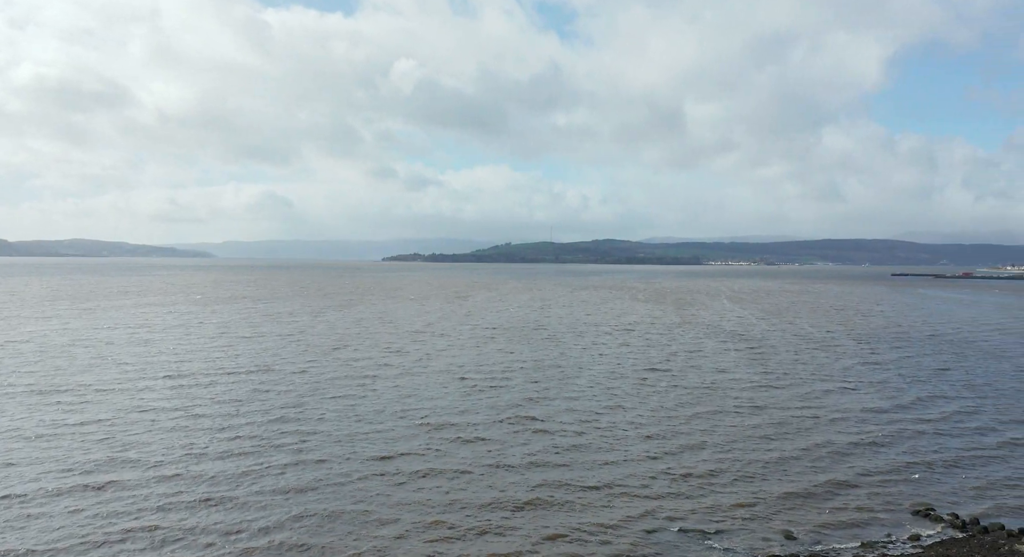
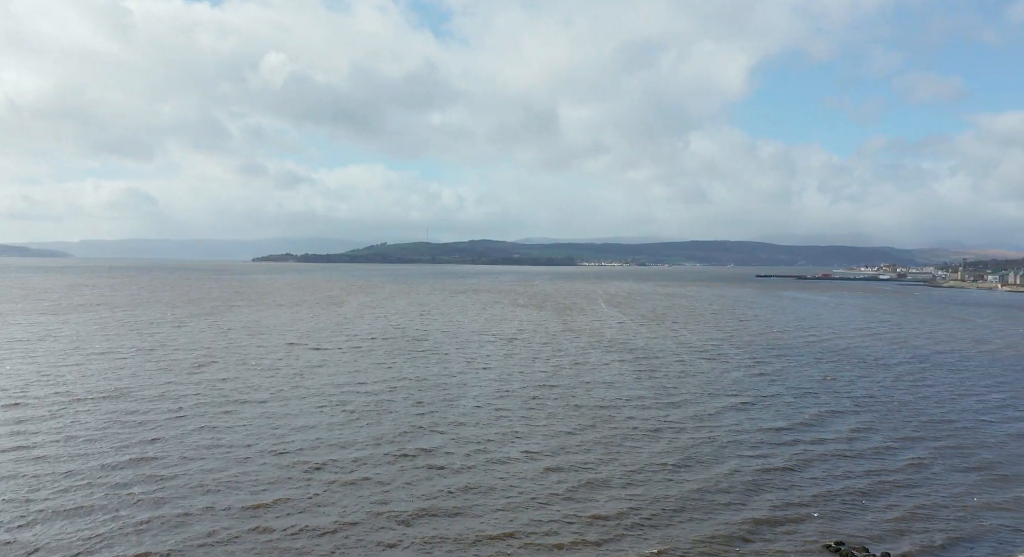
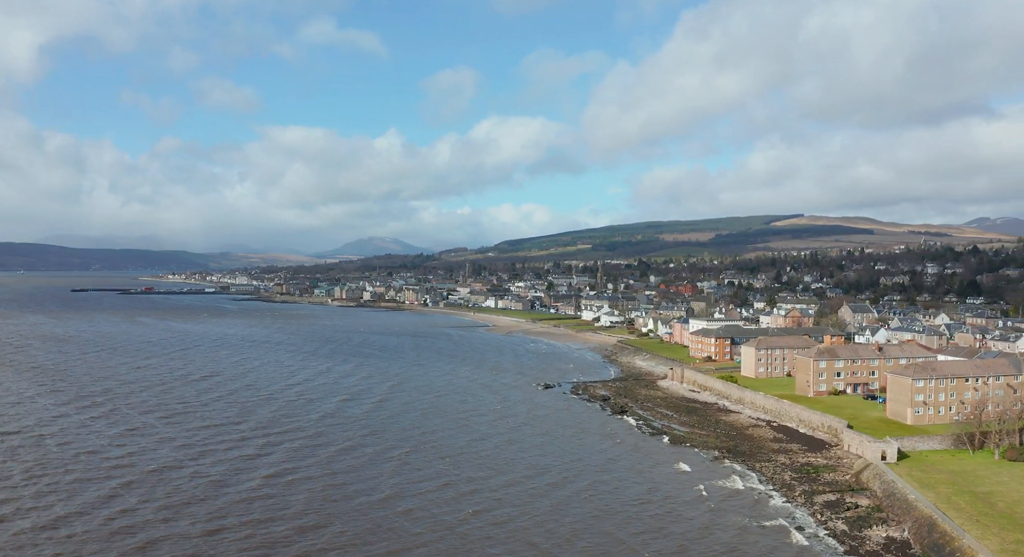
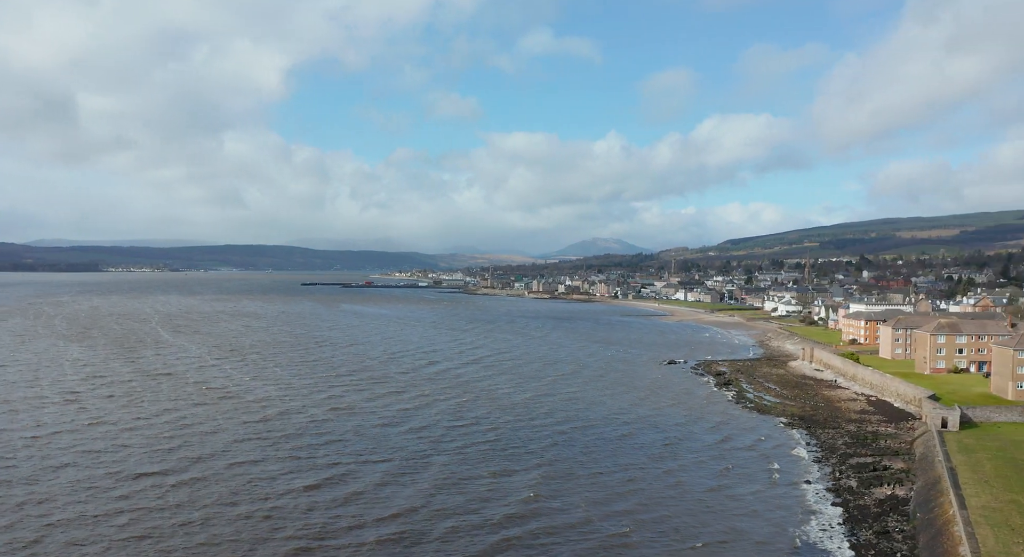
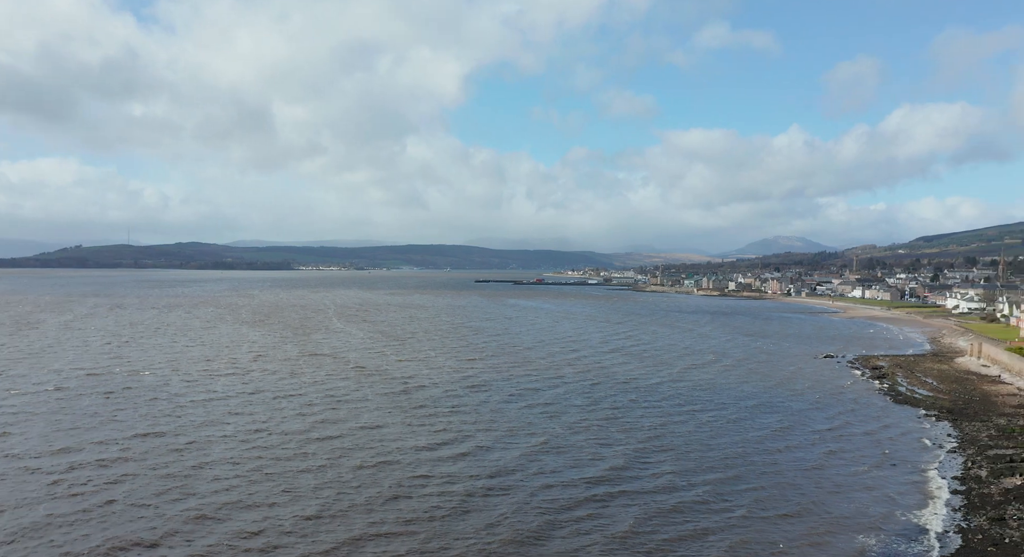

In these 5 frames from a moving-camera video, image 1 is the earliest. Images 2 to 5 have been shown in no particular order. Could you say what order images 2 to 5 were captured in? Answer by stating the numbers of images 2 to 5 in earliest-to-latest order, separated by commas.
2, 5, 4, 3
